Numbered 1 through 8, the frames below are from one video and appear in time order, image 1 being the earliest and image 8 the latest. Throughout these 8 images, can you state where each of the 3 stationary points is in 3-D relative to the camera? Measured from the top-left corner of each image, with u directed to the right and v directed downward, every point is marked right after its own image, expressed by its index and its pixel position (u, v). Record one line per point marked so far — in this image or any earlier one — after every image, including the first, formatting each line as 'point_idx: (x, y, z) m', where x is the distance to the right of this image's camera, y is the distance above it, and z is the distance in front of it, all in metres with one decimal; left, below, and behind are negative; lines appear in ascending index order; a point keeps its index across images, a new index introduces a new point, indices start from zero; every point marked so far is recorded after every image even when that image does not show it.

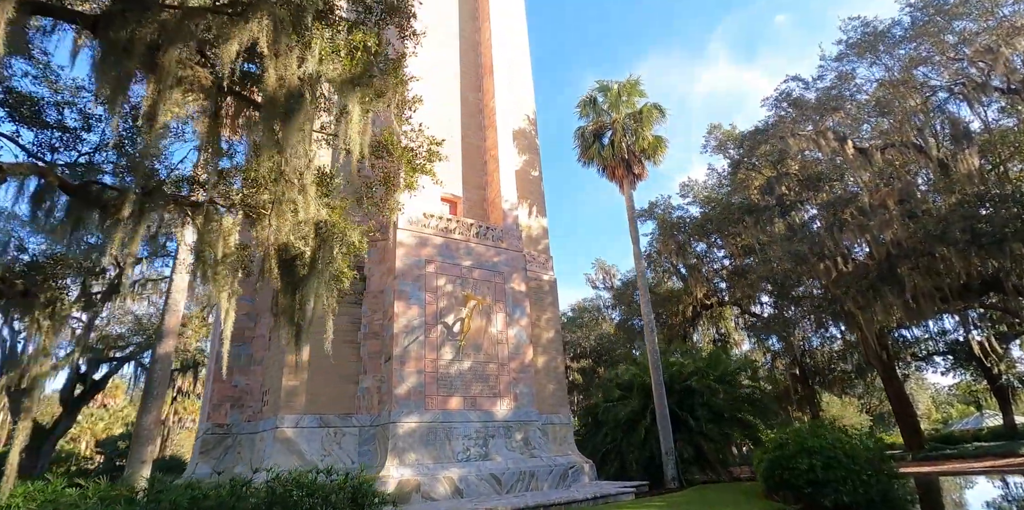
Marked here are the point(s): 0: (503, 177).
0: (-0.2, +2.1, +14.4) m
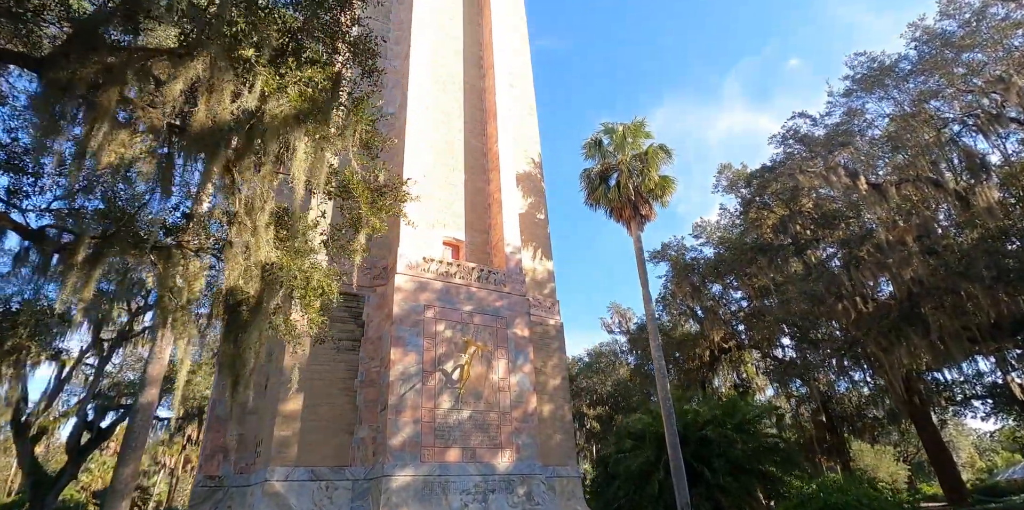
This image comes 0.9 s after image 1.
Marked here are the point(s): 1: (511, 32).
0: (-0.2, +0.9, +14.3) m
1: (-0.1, +7.8, +18.9) m
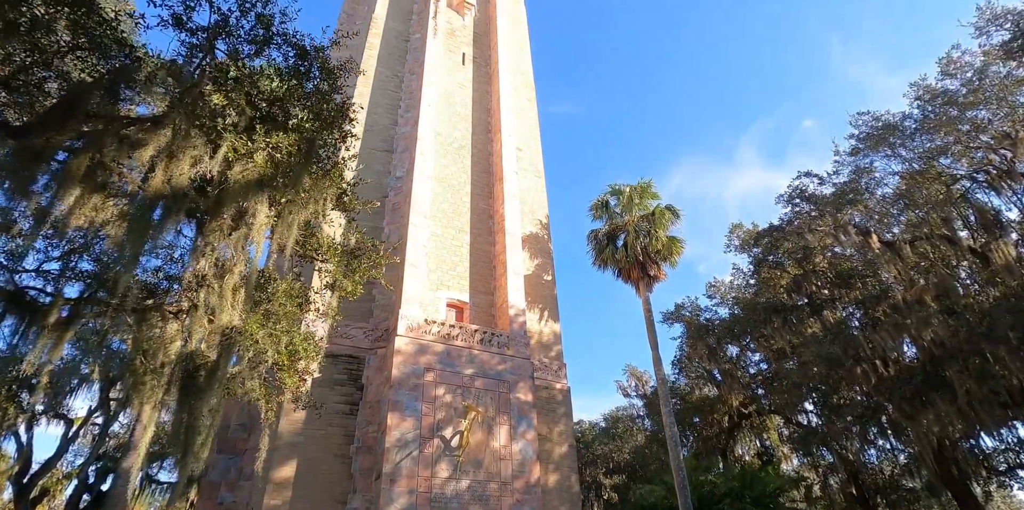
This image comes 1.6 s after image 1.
0: (-0.1, -0.7, +14.2) m
1: (+0.2, +5.6, +19.6) m
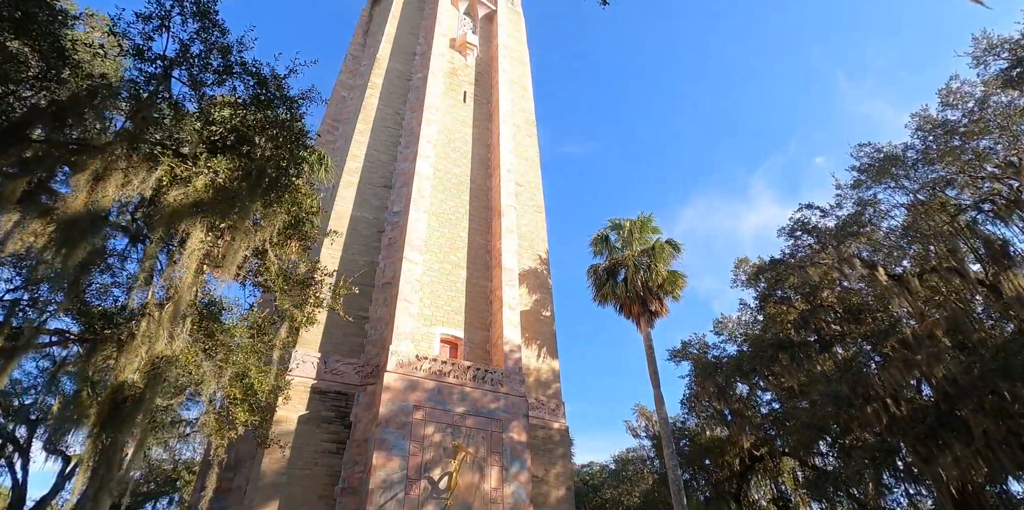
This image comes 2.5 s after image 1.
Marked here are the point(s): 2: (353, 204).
0: (-0.2, -1.6, +13.9) m
1: (+0.2, +4.3, +19.7) m
2: (-4.5, +1.4, +15.5) m
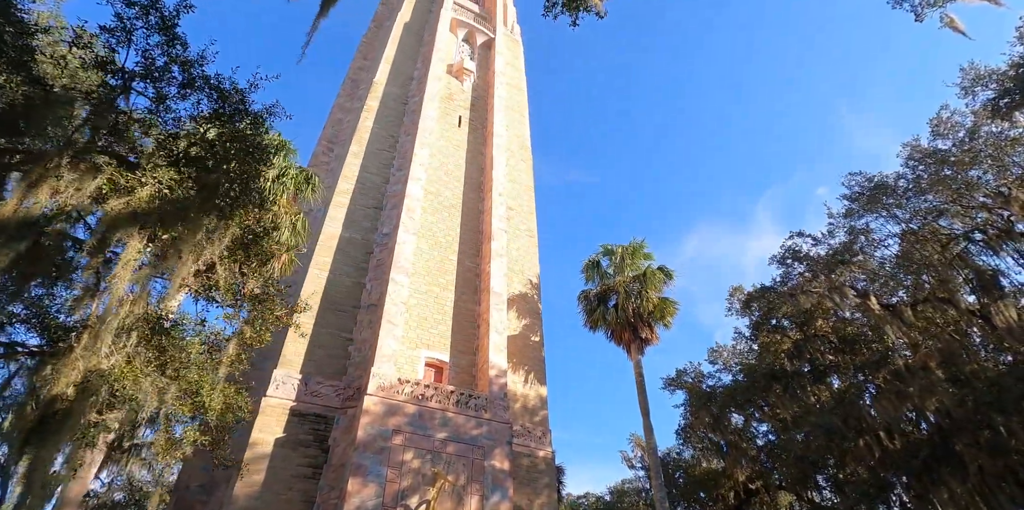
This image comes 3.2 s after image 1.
0: (-0.5, -2.1, +13.7) m
1: (0.0, +3.5, +19.8) m
2: (-4.8, +0.8, +15.5) m
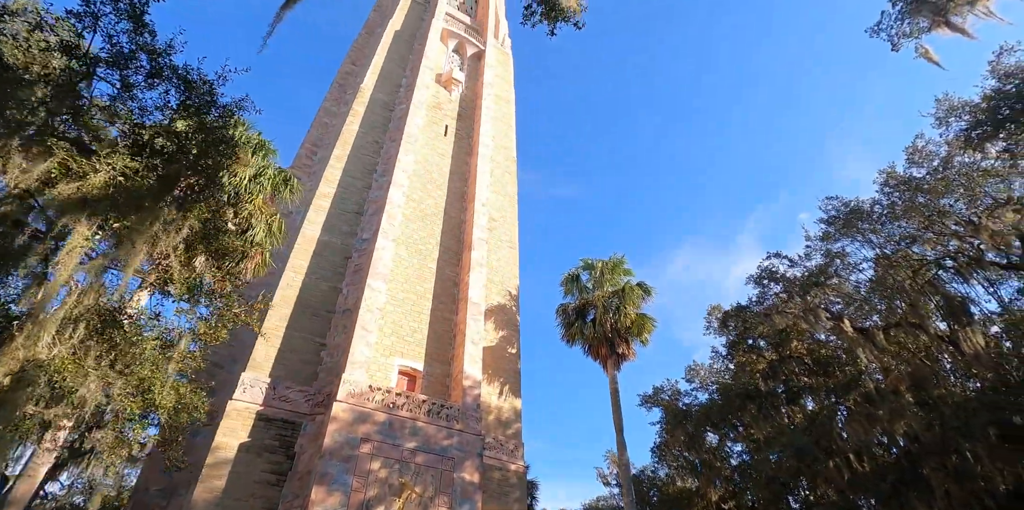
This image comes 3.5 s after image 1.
0: (-1.1, -2.4, +13.6) m
1: (-0.6, +3.1, +19.8) m
2: (-5.3, +0.7, +15.3) m
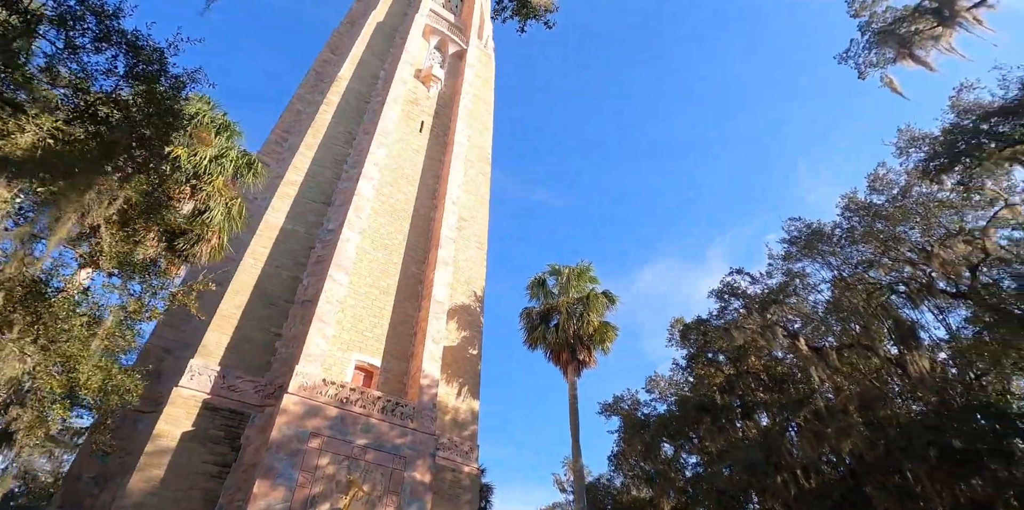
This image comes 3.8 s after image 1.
0: (-2.1, -2.3, +13.4) m
1: (-1.5, +3.1, +19.7) m
2: (-6.2, +1.0, +15.0) m
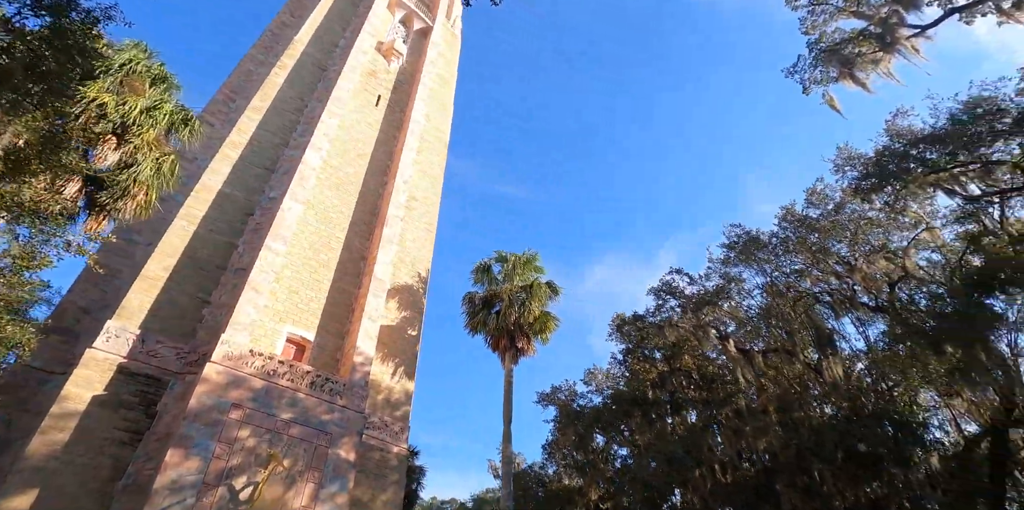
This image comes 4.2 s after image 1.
0: (-3.6, -1.7, +13.2) m
1: (-3.1, +3.7, +19.4) m
2: (-7.5, +2.0, +14.3) m
